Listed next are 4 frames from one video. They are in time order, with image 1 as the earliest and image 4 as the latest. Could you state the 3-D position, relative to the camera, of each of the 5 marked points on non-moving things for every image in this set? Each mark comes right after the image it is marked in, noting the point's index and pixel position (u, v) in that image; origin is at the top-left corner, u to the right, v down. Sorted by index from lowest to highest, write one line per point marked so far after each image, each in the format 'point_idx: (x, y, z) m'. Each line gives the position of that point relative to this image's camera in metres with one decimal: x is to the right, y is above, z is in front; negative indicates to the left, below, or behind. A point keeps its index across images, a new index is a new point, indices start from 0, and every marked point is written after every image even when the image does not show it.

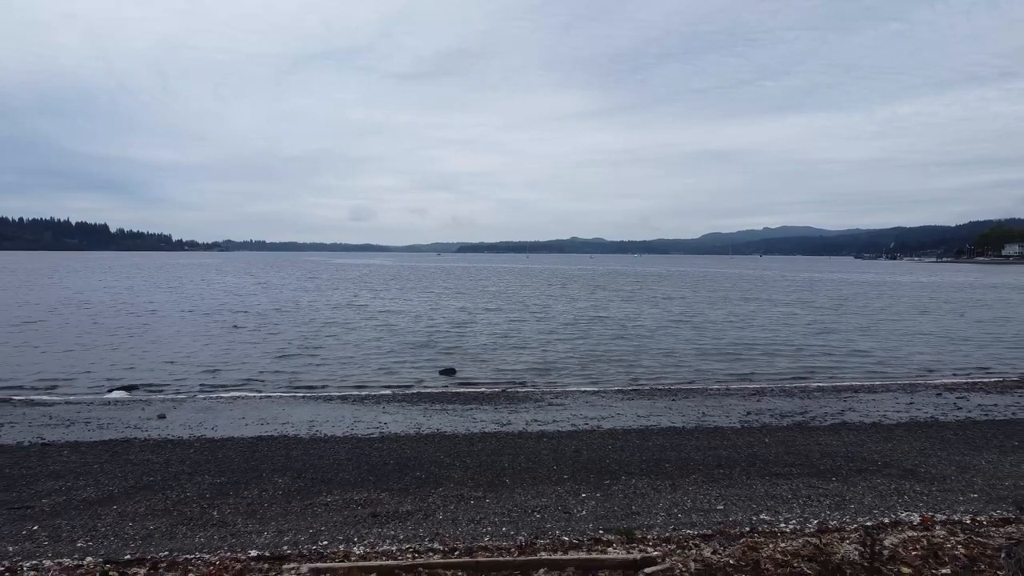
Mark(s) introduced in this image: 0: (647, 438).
0: (+2.5, -2.8, +12.3) m
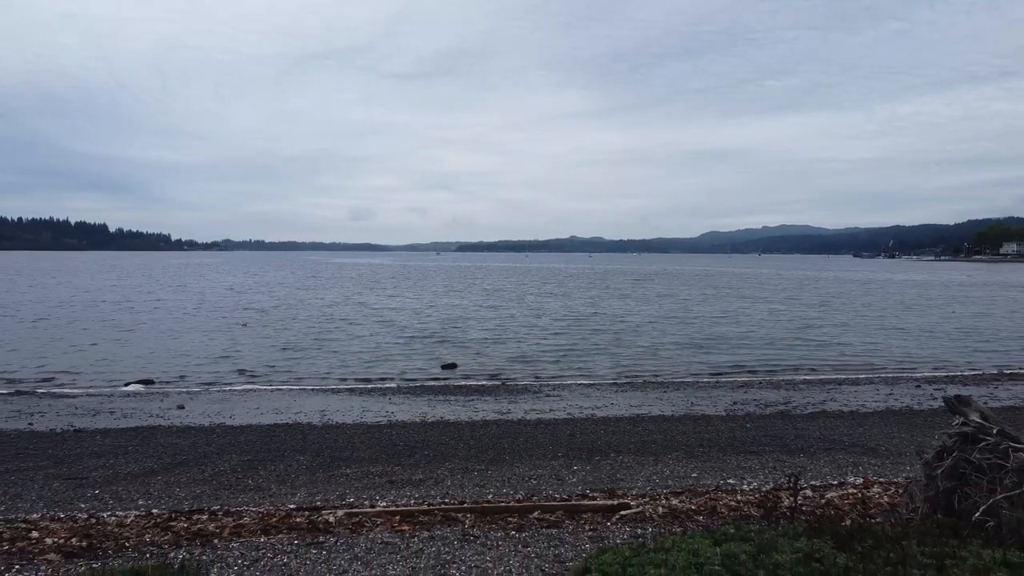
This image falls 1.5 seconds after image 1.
0: (+2.5, -2.7, +13.3) m
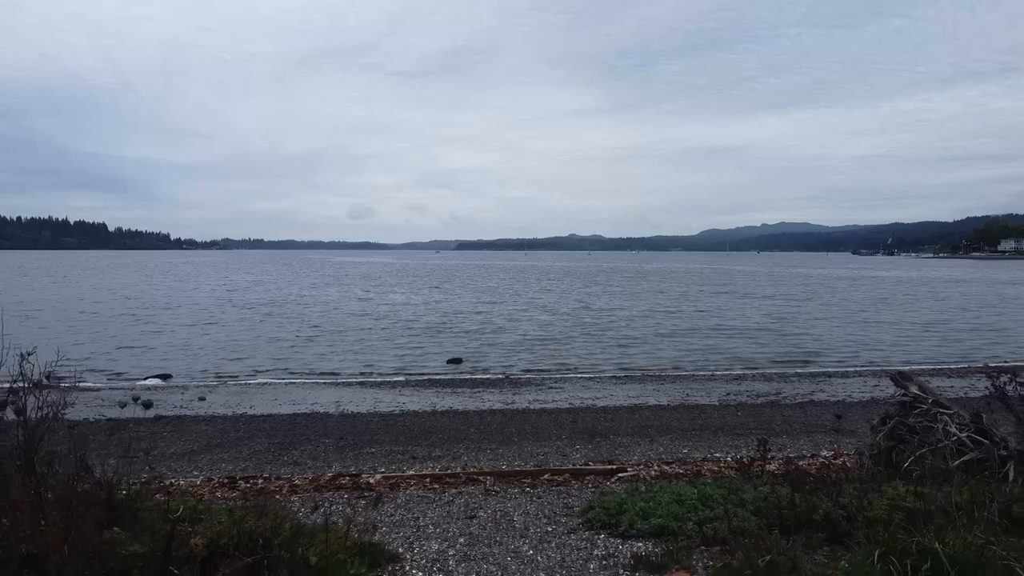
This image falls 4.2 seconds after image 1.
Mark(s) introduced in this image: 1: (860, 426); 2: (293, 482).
0: (+2.6, -2.6, +14.4) m
1: (+6.4, -2.6, +12.5) m
2: (-2.3, -2.0, +7.1) m
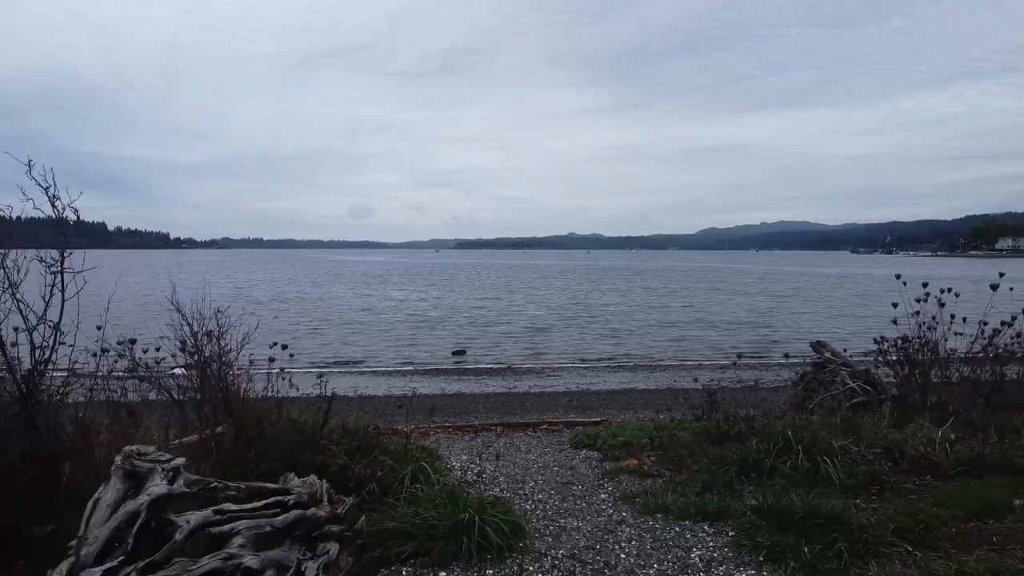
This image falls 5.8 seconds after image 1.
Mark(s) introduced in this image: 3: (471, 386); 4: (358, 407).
0: (+2.7, -2.5, +16.1) m
1: (+6.4, -2.4, +14.3) m
2: (-2.2, -1.9, +8.9) m
3: (-1.1, -2.6, +18.0) m
4: (-3.4, -2.6, +15.0) m
